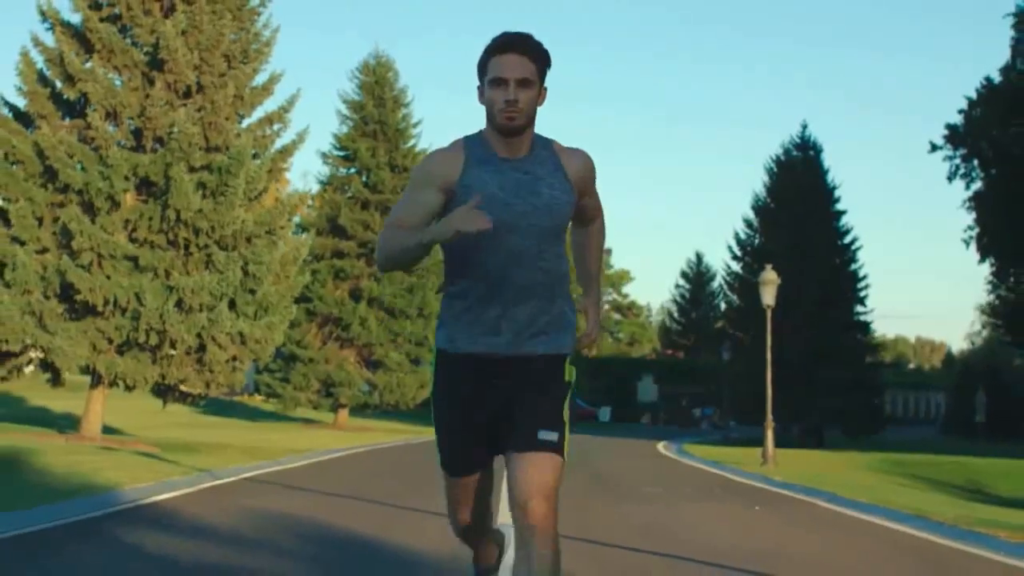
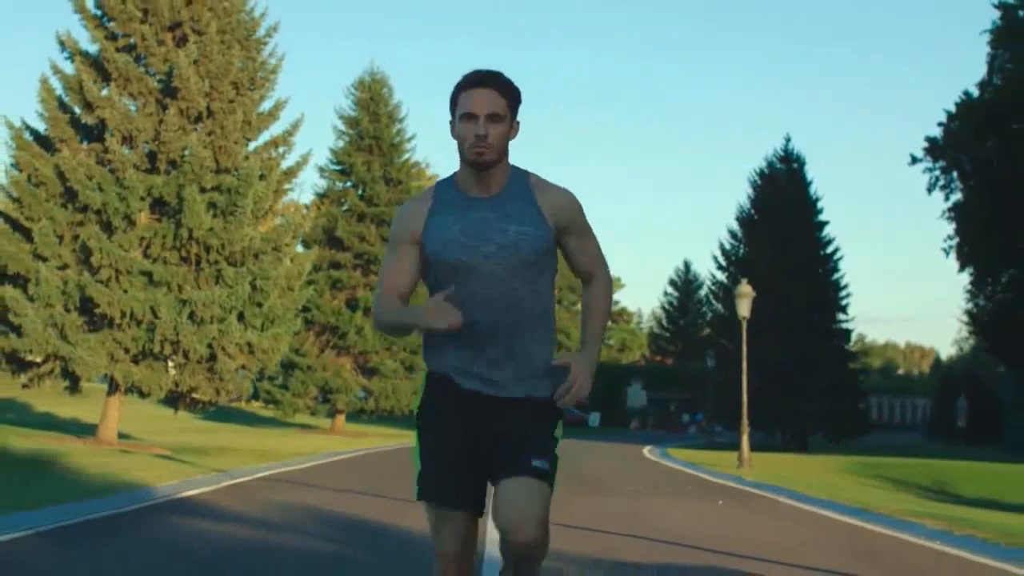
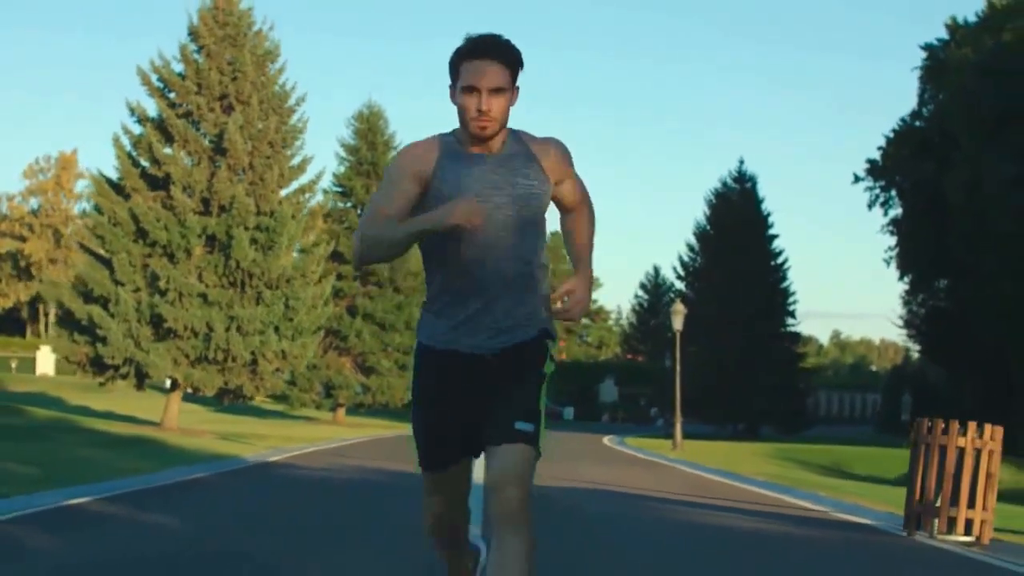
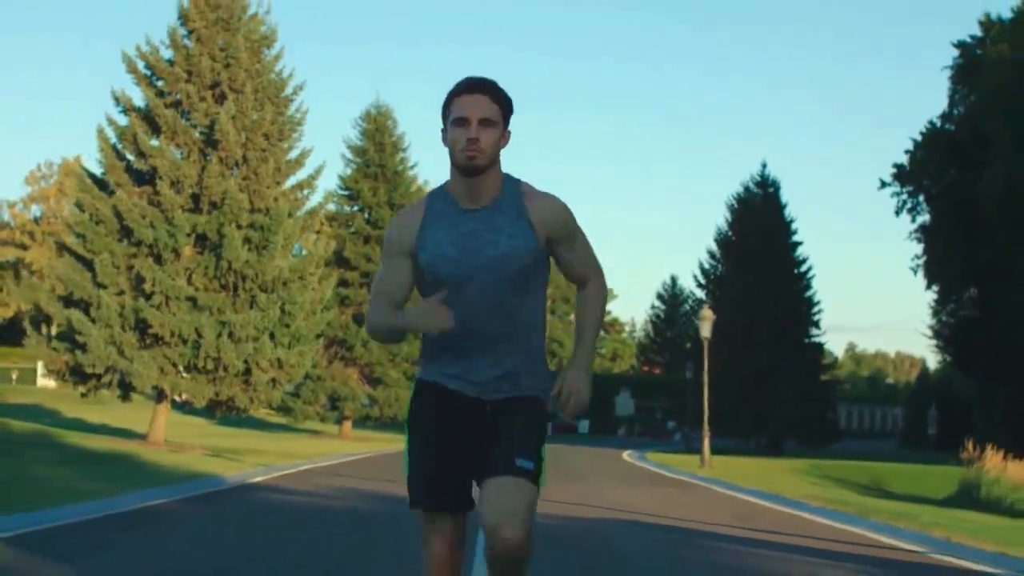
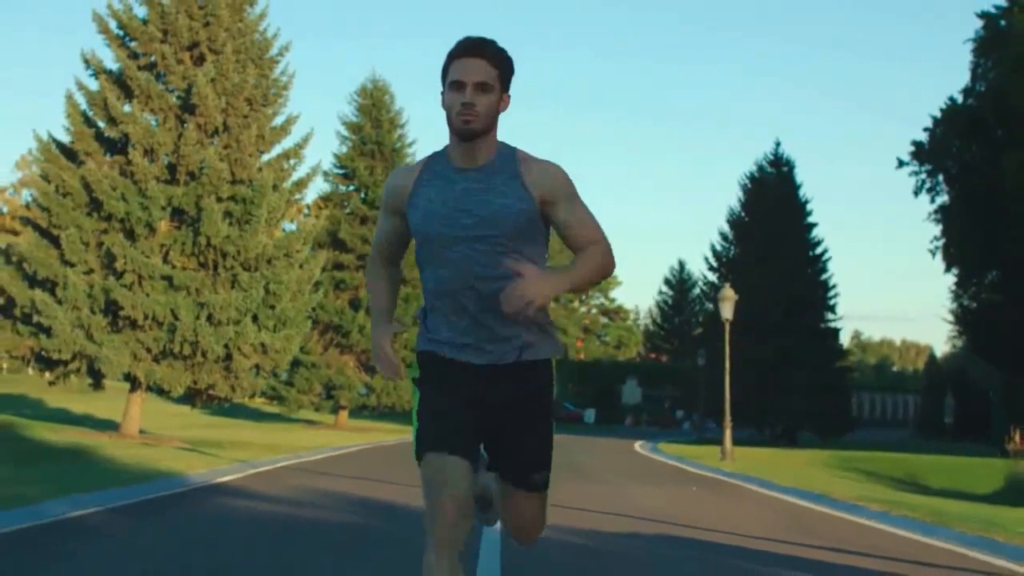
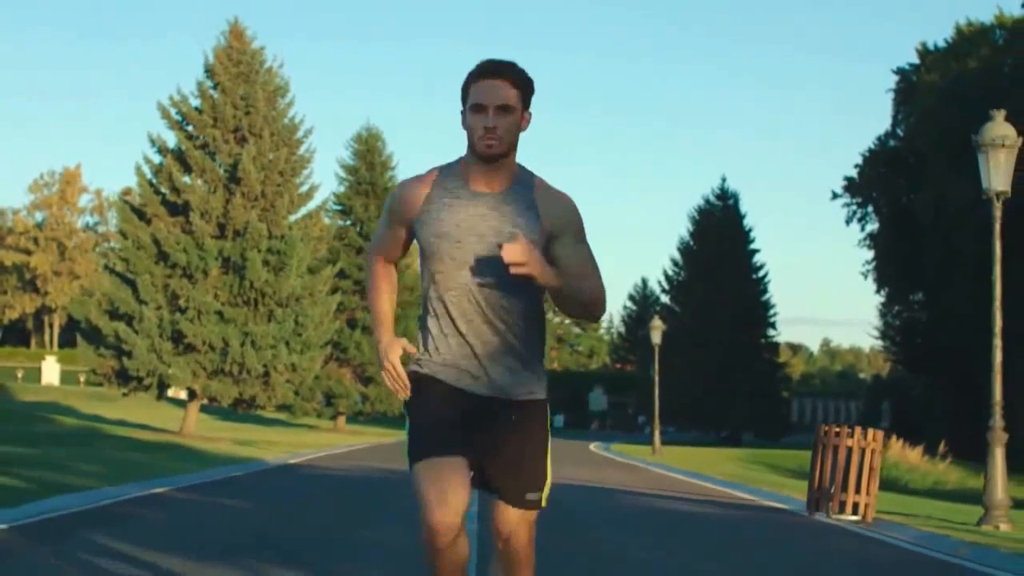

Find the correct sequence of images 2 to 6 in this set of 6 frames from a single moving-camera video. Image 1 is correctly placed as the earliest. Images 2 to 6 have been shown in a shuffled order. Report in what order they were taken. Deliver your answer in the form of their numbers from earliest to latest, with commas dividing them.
2, 5, 4, 3, 6
